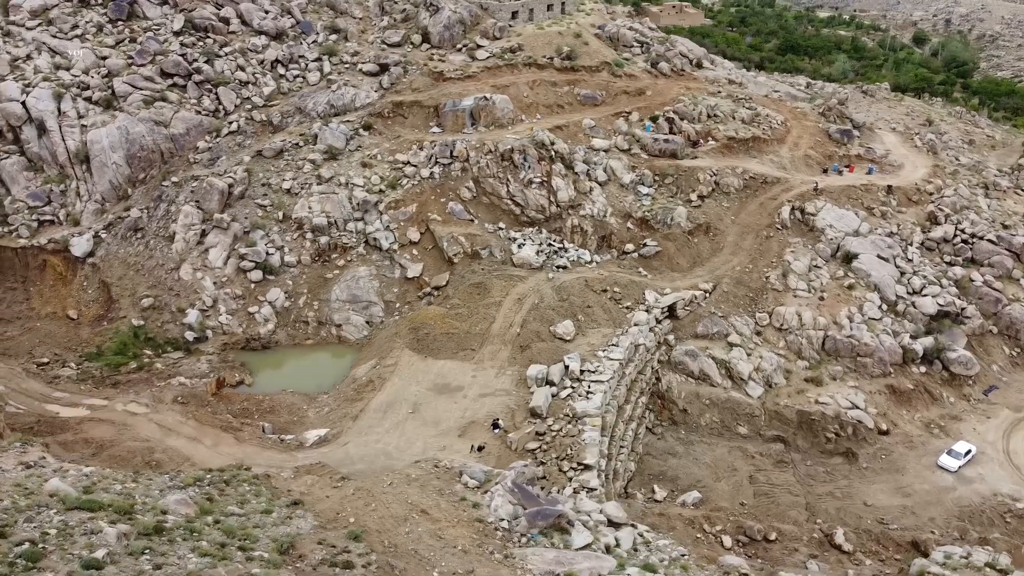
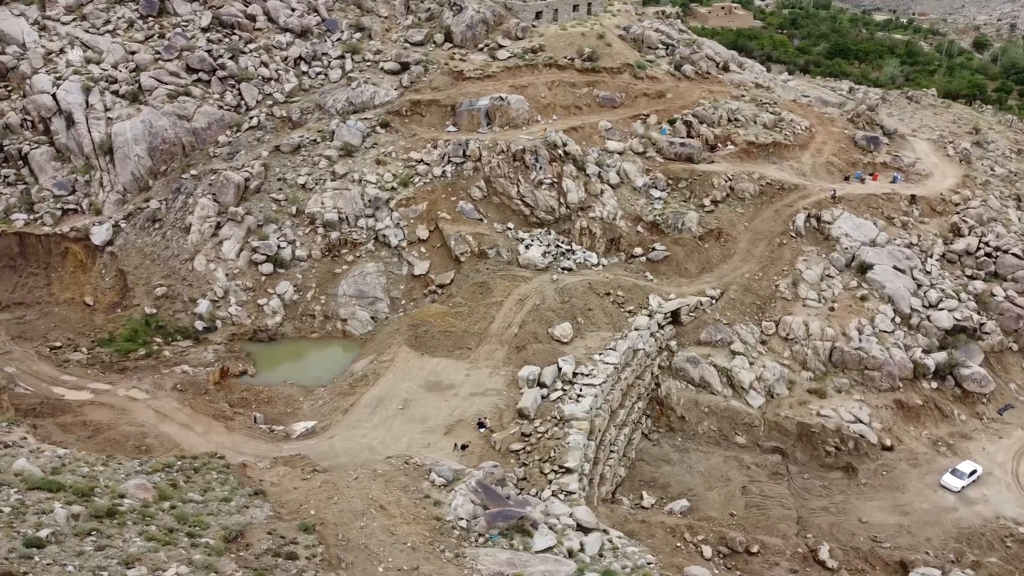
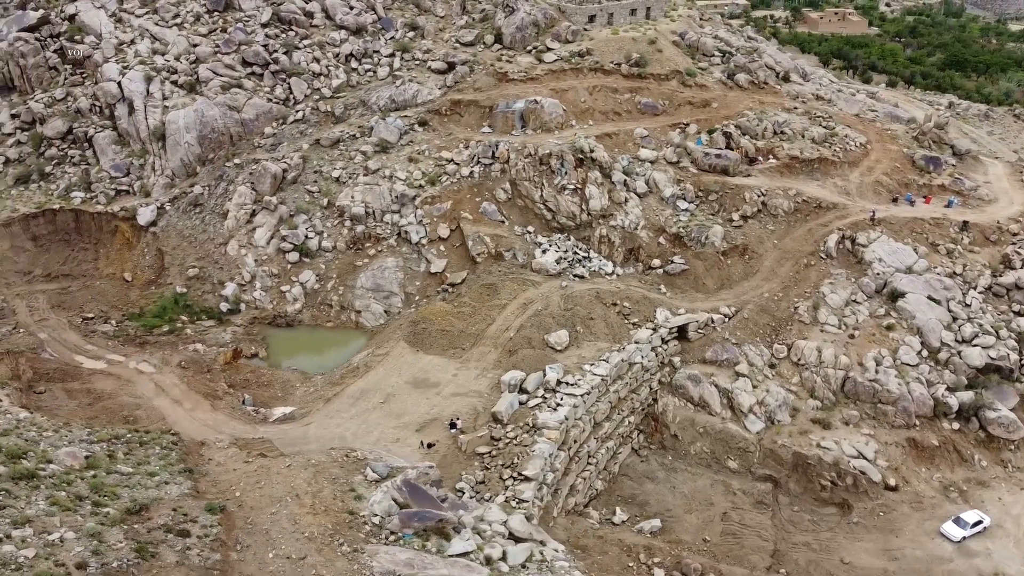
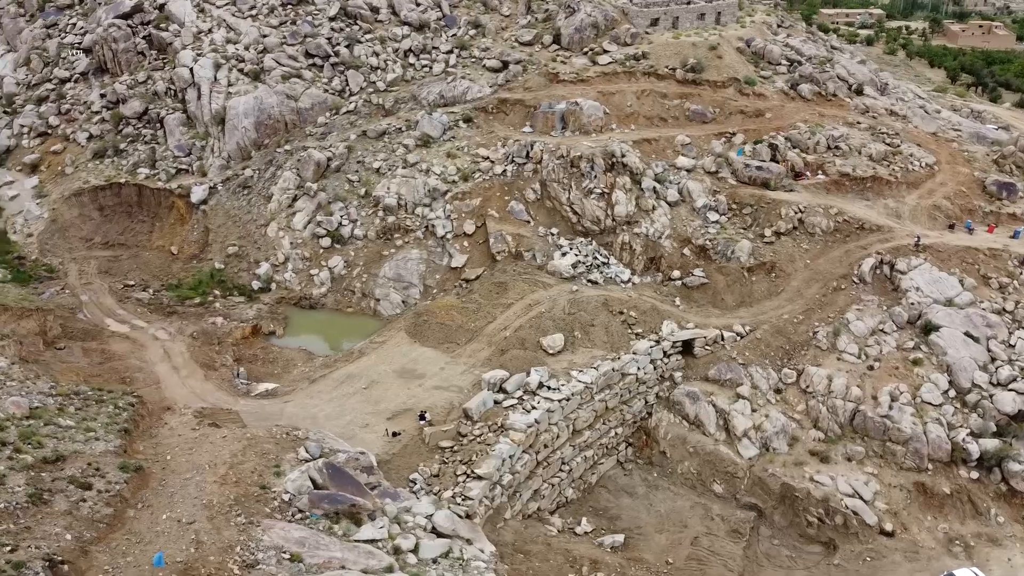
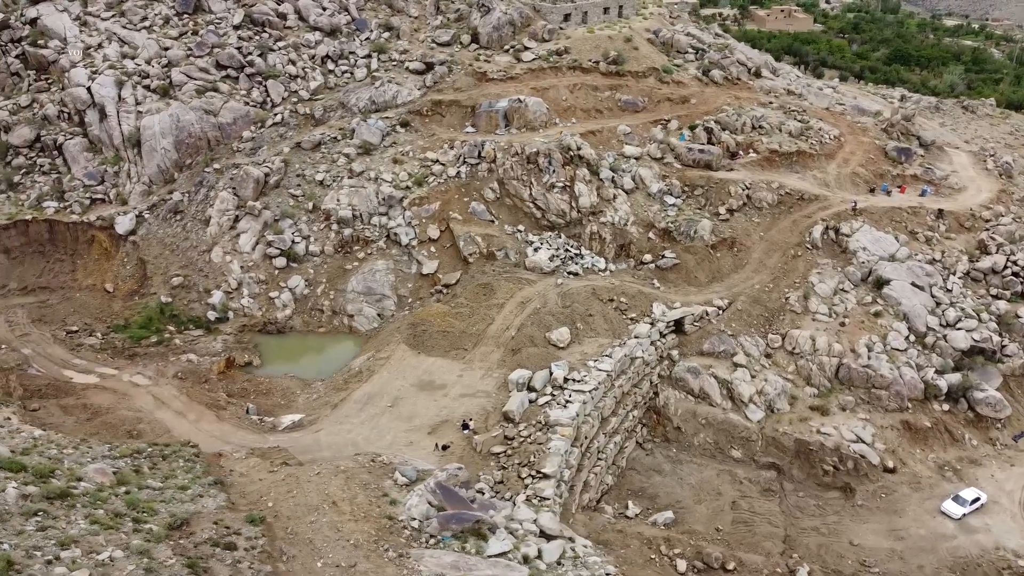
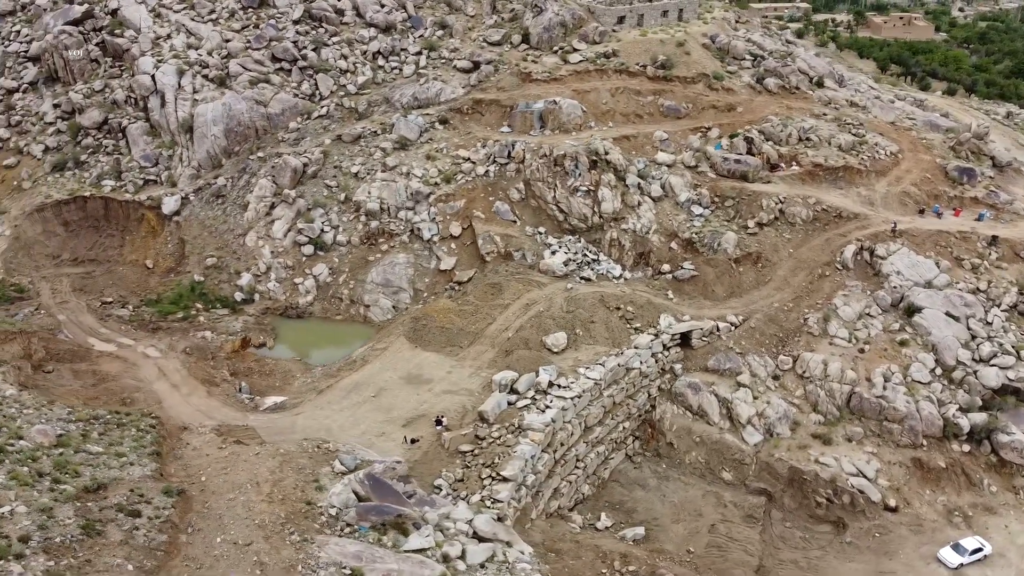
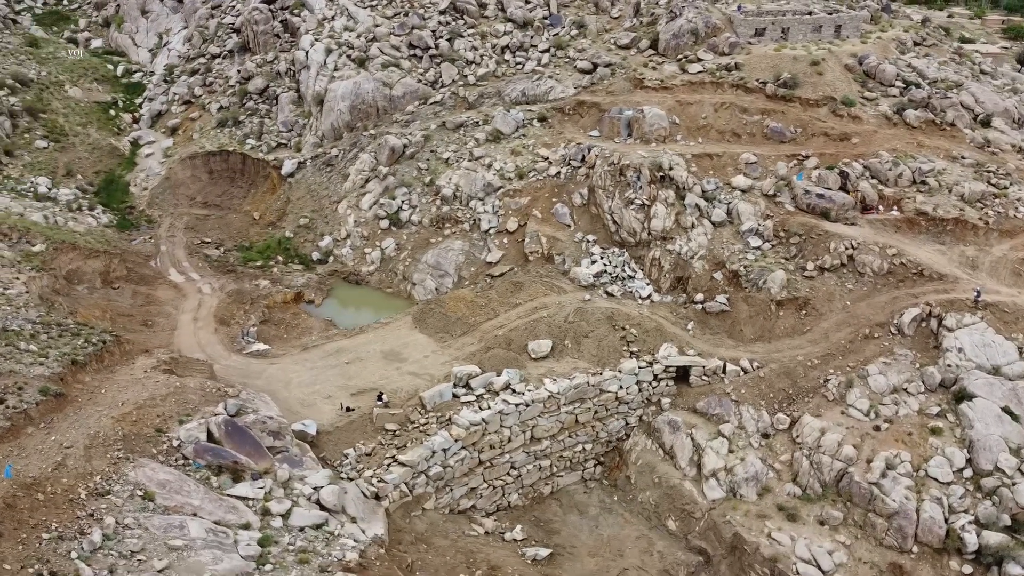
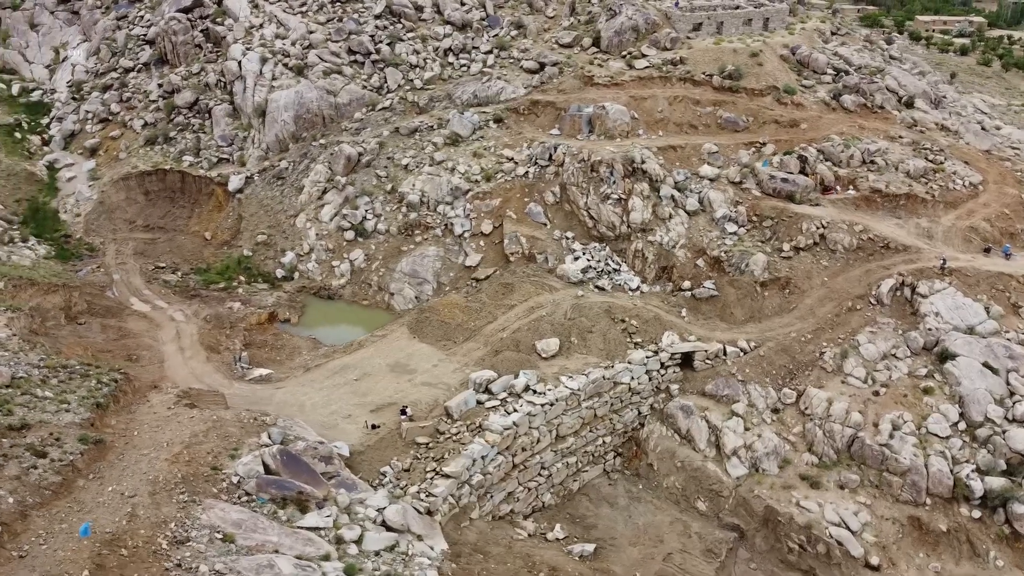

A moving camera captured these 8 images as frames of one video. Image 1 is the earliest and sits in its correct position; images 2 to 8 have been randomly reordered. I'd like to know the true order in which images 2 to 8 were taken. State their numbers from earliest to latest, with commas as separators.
2, 5, 3, 6, 4, 8, 7
